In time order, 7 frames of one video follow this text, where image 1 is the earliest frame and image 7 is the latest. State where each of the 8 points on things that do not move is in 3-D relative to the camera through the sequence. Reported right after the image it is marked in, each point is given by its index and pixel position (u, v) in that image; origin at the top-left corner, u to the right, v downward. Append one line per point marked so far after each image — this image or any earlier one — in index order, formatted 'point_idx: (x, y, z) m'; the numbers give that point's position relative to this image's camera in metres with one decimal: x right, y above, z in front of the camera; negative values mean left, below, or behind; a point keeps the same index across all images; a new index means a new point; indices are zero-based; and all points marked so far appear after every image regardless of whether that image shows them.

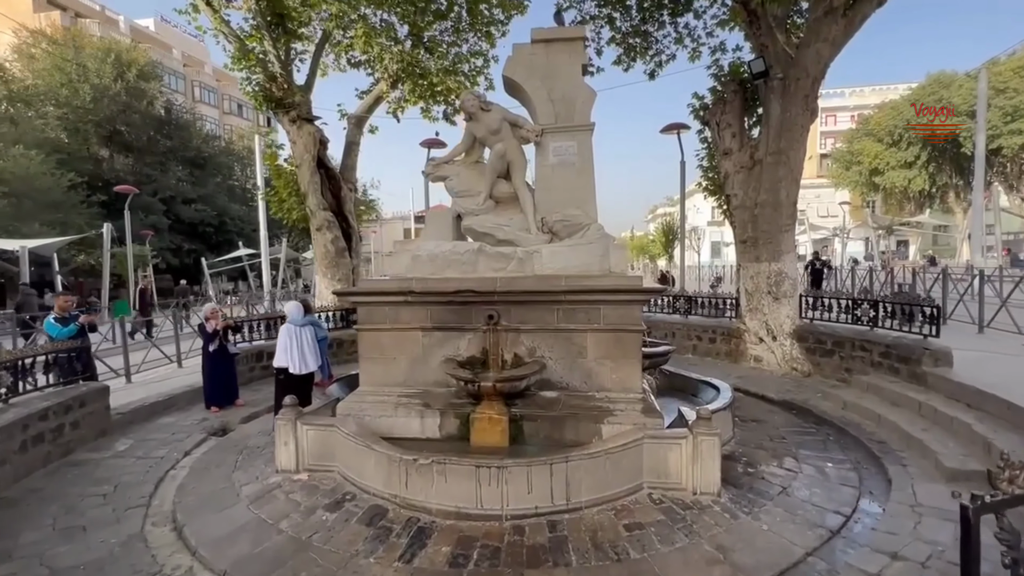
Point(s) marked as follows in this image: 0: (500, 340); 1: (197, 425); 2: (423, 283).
0: (-0.1, -0.6, +5.1) m
1: (-4.5, -2.0, +6.7) m
2: (-1.0, +0.1, +5.1) m
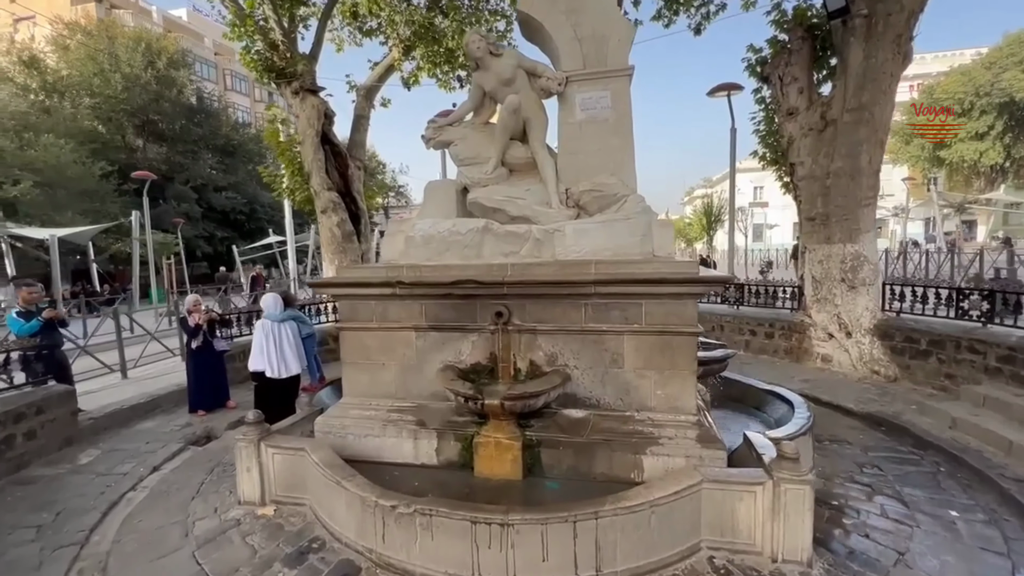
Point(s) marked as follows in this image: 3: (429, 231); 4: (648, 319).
0: (0.0, -0.5, +4.0) m
1: (-4.2, -1.8, +5.9) m
2: (-0.9, +0.1, +4.1) m
3: (-0.8, +0.5, +4.2) m
4: (+1.1, -0.3, +3.7) m
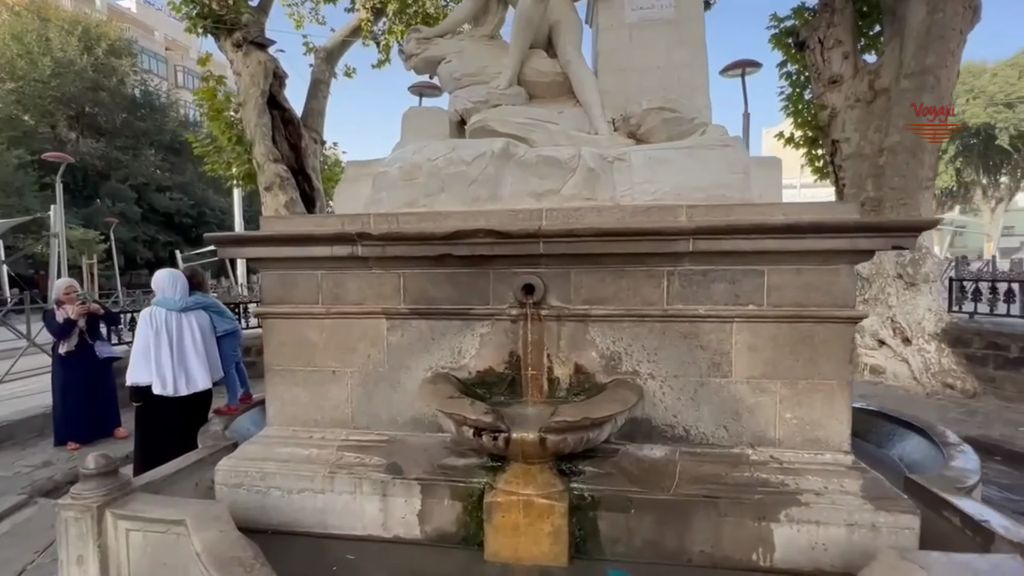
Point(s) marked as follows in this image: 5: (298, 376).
0: (+0.2, -0.3, +2.5) m
1: (-4.2, -1.6, +4.0) m
2: (-0.7, +0.4, +2.6) m
3: (-0.6, +0.7, +2.7) m
4: (+1.3, 0.0, +2.3) m
5: (-1.2, -0.5, +2.7) m
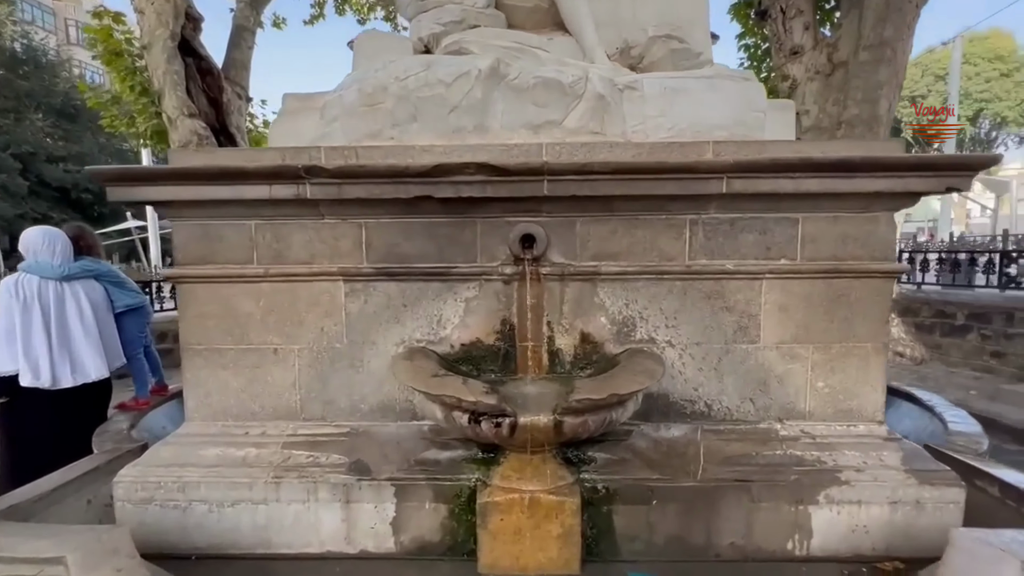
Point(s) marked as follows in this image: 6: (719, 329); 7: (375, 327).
0: (+0.2, -0.1, +2.0) m
1: (-4.4, -1.4, +3.1) m
2: (-0.7, +0.6, +2.0) m
3: (-0.6, +0.9, +2.2) m
4: (+1.3, +0.2, +2.0) m
5: (-1.3, -0.3, +2.1) m
6: (+0.9, -0.2, +2.1) m
7: (-0.6, -0.2, +2.1) m
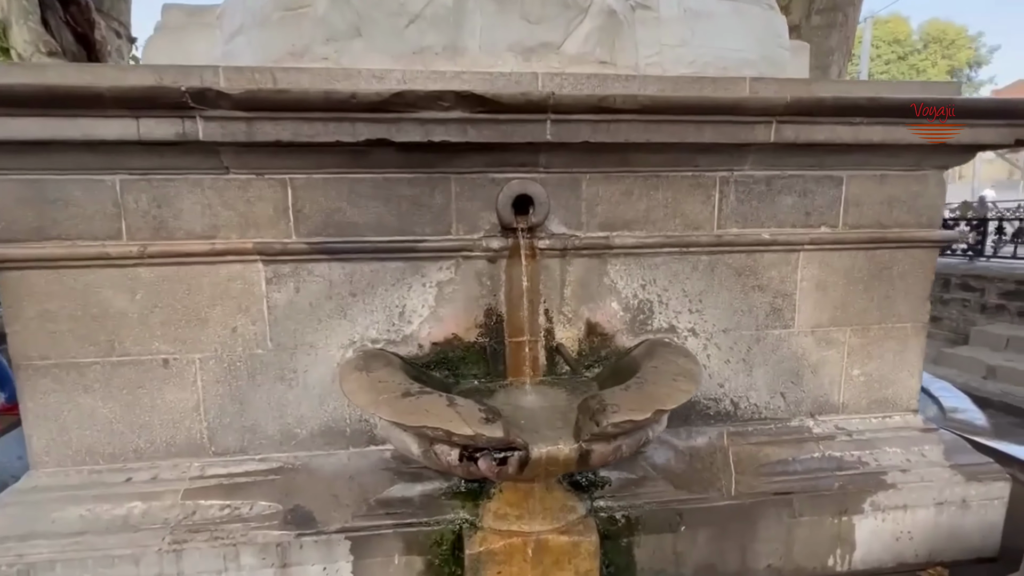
0: (+0.1, 0.0, +1.6) m
1: (-4.5, -1.4, +2.1) m
2: (-0.7, +0.6, +1.4) m
3: (-0.7, +1.0, +1.5) m
4: (+1.2, +0.3, +1.7) m
5: (-1.3, -0.3, +1.5) m
6: (+0.9, -0.1, +1.7) m
7: (-0.7, -0.1, +1.5) m
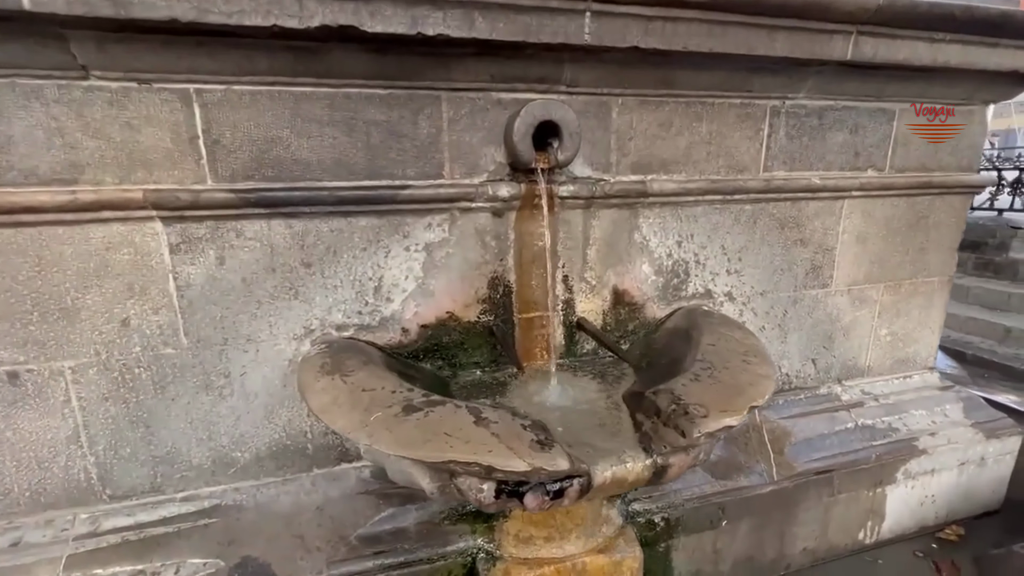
0: (+0.1, +0.1, +1.2) m
1: (-4.5, -1.4, +1.1) m
2: (-0.7, +0.7, +0.8) m
3: (-0.7, +1.1, +0.9) m
4: (+1.2, +0.4, +1.5) m
5: (-1.3, -0.2, +0.9) m
6: (+0.9, +0.1, +1.5) m
7: (-0.6, 0.0, +1.1) m
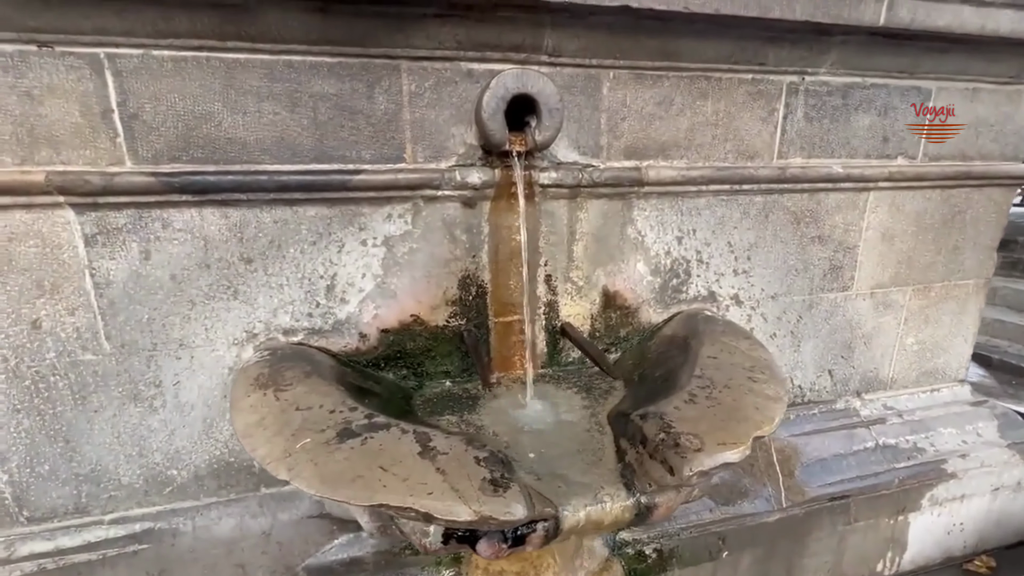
0: (+0.1, +0.1, +1.1) m
1: (-4.5, -1.4, +1.1) m
2: (-0.8, +0.7, +0.7) m
3: (-0.7, +1.1, +0.8) m
4: (+1.2, +0.4, +1.3) m
5: (-1.3, -0.2, +0.8) m
6: (+0.8, 0.0, +1.3) m
7: (-0.7, 0.0, +0.9) m
